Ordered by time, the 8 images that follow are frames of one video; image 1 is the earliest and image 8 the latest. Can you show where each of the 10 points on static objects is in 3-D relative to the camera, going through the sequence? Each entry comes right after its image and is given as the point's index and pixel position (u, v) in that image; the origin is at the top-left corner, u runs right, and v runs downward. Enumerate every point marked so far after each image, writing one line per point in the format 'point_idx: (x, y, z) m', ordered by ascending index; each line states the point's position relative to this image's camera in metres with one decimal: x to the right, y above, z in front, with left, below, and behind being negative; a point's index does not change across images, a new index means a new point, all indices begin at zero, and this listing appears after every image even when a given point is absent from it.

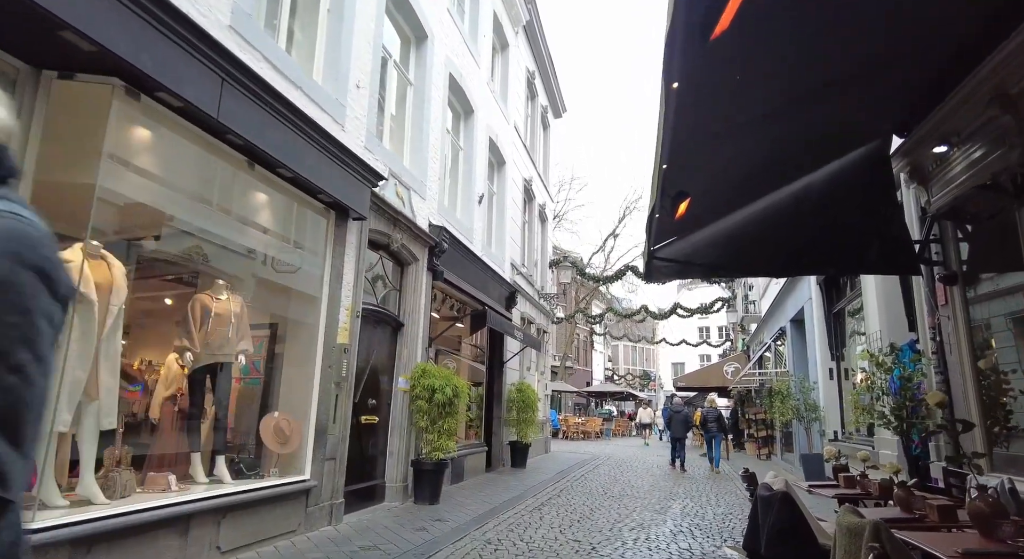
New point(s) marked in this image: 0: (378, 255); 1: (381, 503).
0: (-1.7, +0.3, +7.5) m
1: (-1.7, -2.8, +7.4) m
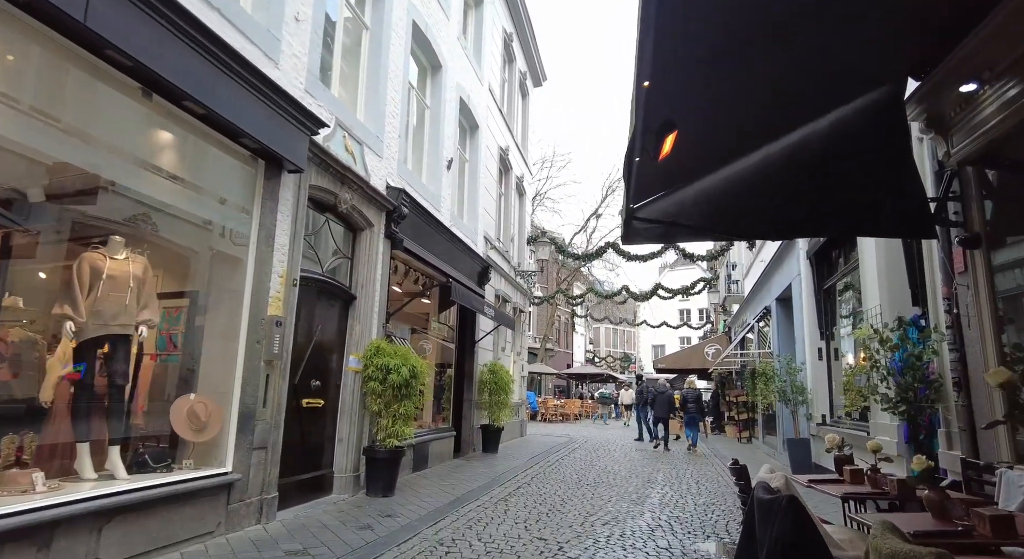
0: (-2.1, +0.7, +6.6) m
1: (-2.1, -2.4, +6.7) m
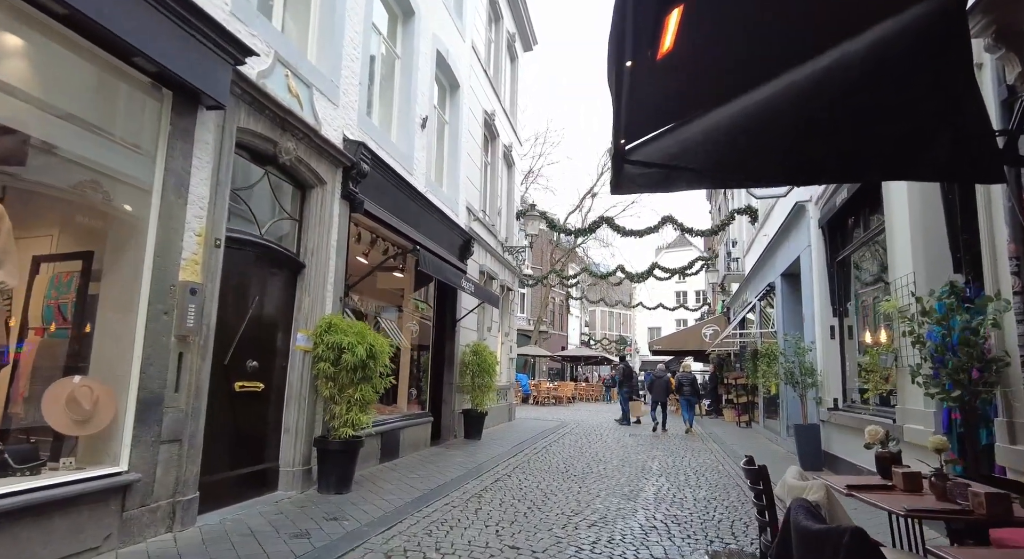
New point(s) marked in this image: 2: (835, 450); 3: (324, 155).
0: (-2.4, +1.1, +5.7) m
1: (-2.4, -2.1, +5.8) m
2: (+4.7, -2.5, +8.5) m
3: (-2.0, +1.3, +6.3) m
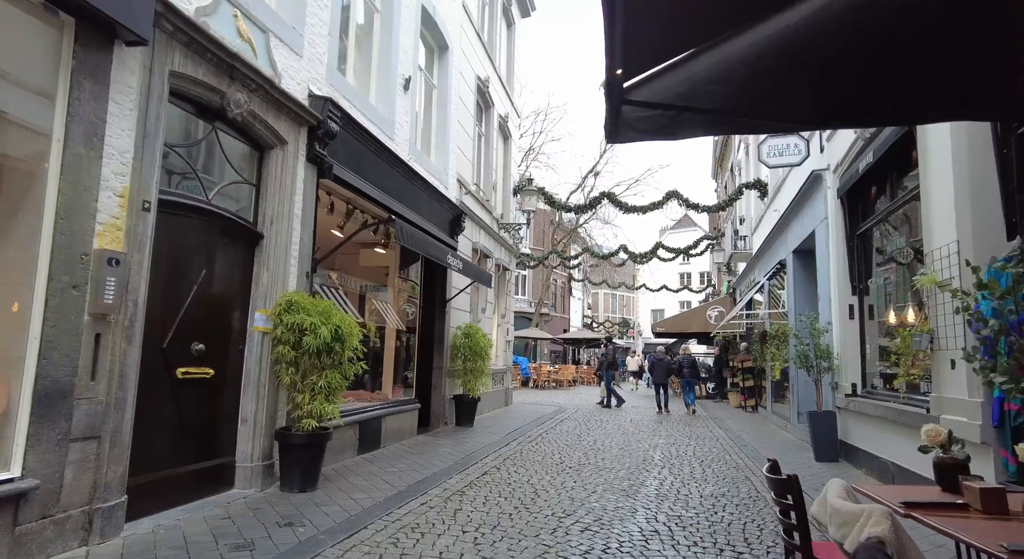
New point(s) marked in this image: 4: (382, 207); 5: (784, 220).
0: (-2.6, +1.3, +4.9) m
1: (-2.5, -1.9, +5.1) m
2: (+4.6, -2.1, +7.9) m
3: (-2.2, +1.6, +5.6) m
4: (-1.7, +1.0, +7.6) m
5: (+5.4, +1.2, +11.7) m
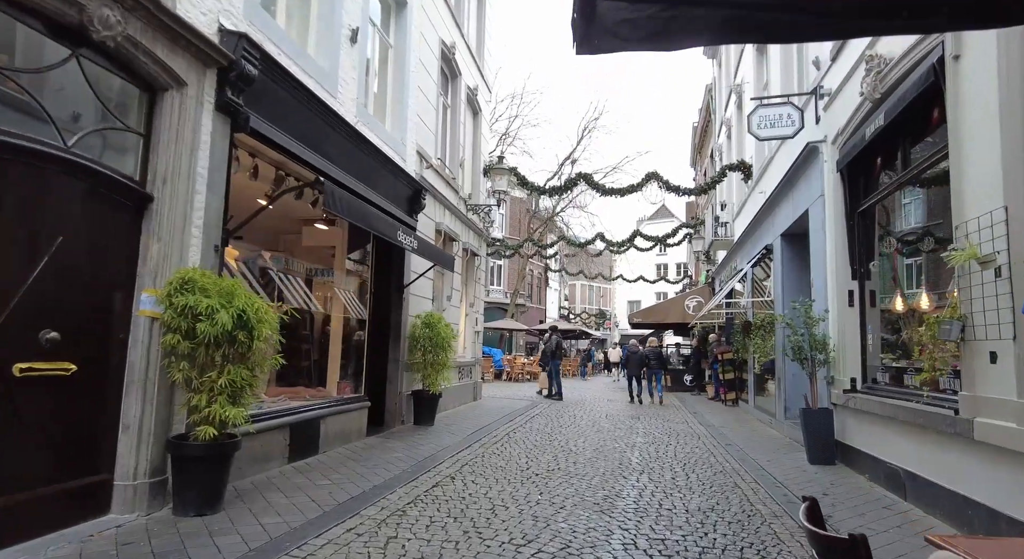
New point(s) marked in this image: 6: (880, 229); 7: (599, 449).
0: (-2.9, +1.5, +3.8) m
1: (-2.9, -1.7, +4.1) m
2: (+4.1, -1.9, +7.1) m
3: (-2.5, +1.8, +4.5) m
4: (-2.1, +1.2, +6.6) m
5: (+4.8, +1.5, +10.9) m
6: (+4.3, +0.6, +6.8) m
7: (+1.2, -2.4, +8.3) m
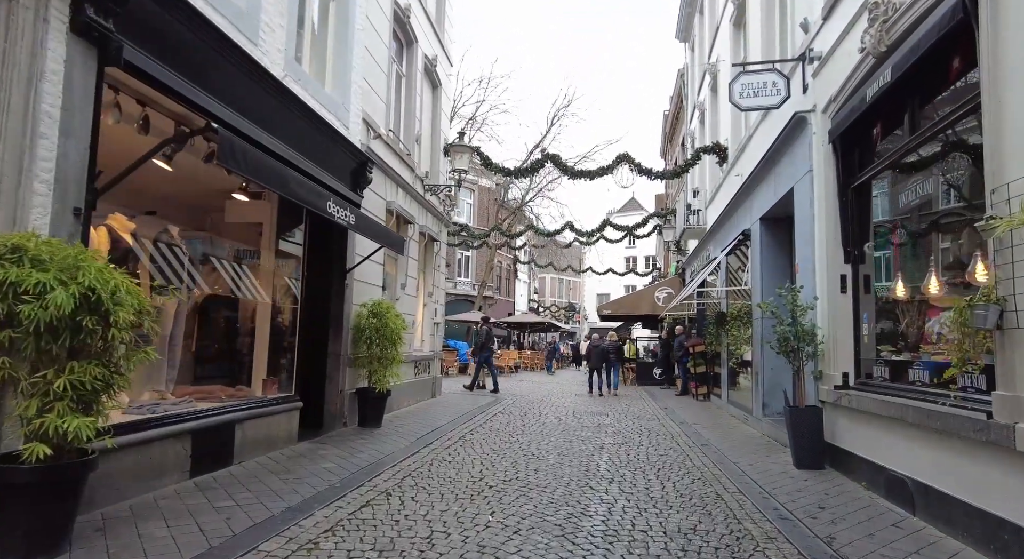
0: (-3.2, +1.7, +2.7) m
1: (-3.2, -1.5, +3.0) m
2: (+3.6, -1.8, +6.4) m
3: (-2.9, +2.0, +3.4) m
4: (-2.6, +1.4, +5.5) m
5: (+4.1, +1.7, +10.2) m
6: (+3.8, +0.8, +6.1) m
7: (+0.7, -2.2, +7.5) m
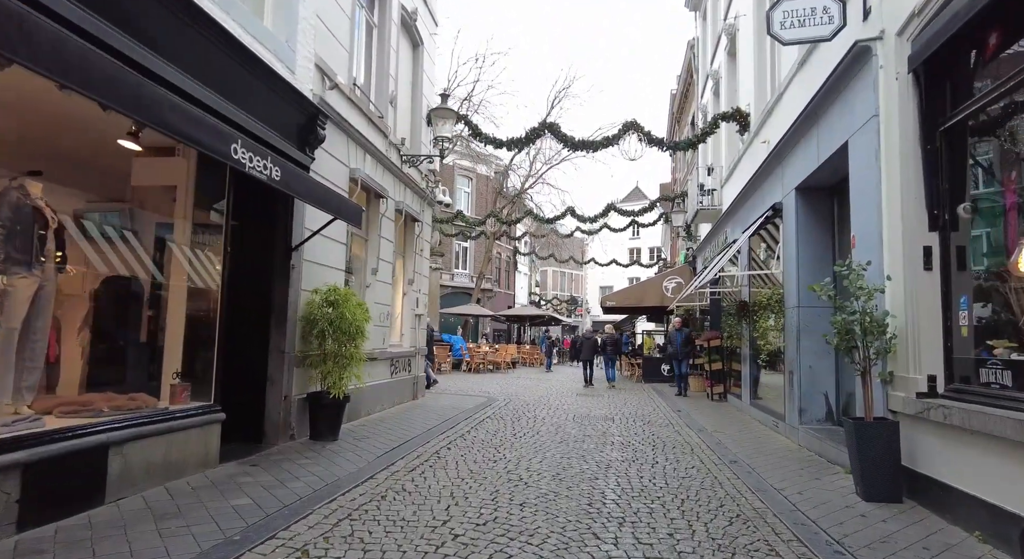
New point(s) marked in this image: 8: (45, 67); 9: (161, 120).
0: (-3.4, +1.8, +1.1) m
1: (-3.4, -1.3, +1.5) m
2: (+3.4, -1.5, +4.8) m
3: (-3.1, +2.1, +1.8) m
4: (-2.8, +1.6, +3.9) m
5: (+4.0, +1.9, +8.6) m
6: (+3.6, +1.0, +4.5) m
7: (+0.5, -2.0, +5.9) m
8: (-2.3, +1.1, +3.0) m
9: (-2.3, +1.0, +3.9) m
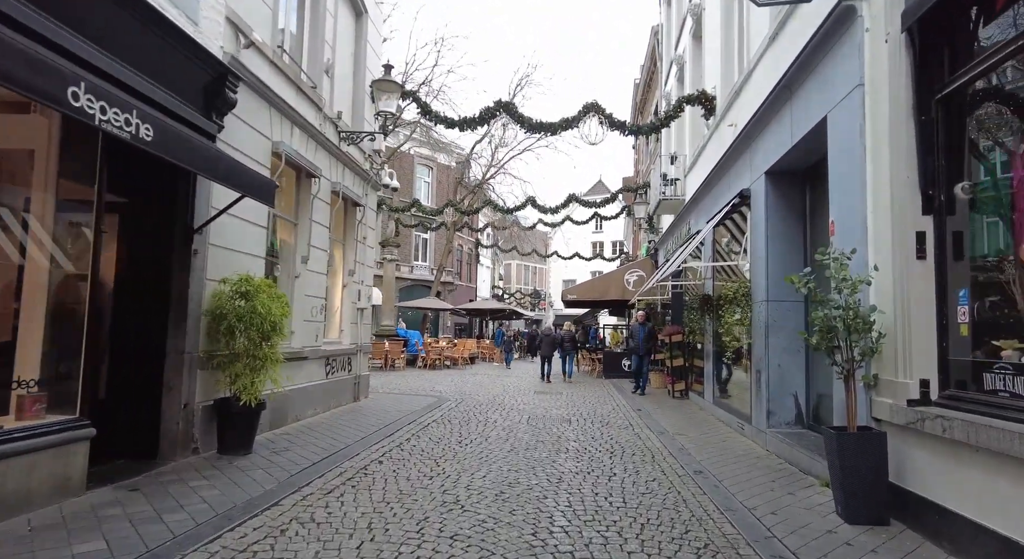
0: (-3.7, +1.9, +0.1) m
1: (-3.7, -1.2, +0.4) m
2: (+2.9, -1.5, +4.2) m
3: (-3.4, +2.2, +0.8) m
4: (-3.2, +1.7, +2.9) m
5: (+3.3, +2.1, +7.9) m
6: (+3.1, +1.1, +3.8) m
7: (-0.1, -1.9, +5.1) m
8: (-2.7, +1.1, +2.0) m
9: (-2.7, +1.1, +2.9) m
